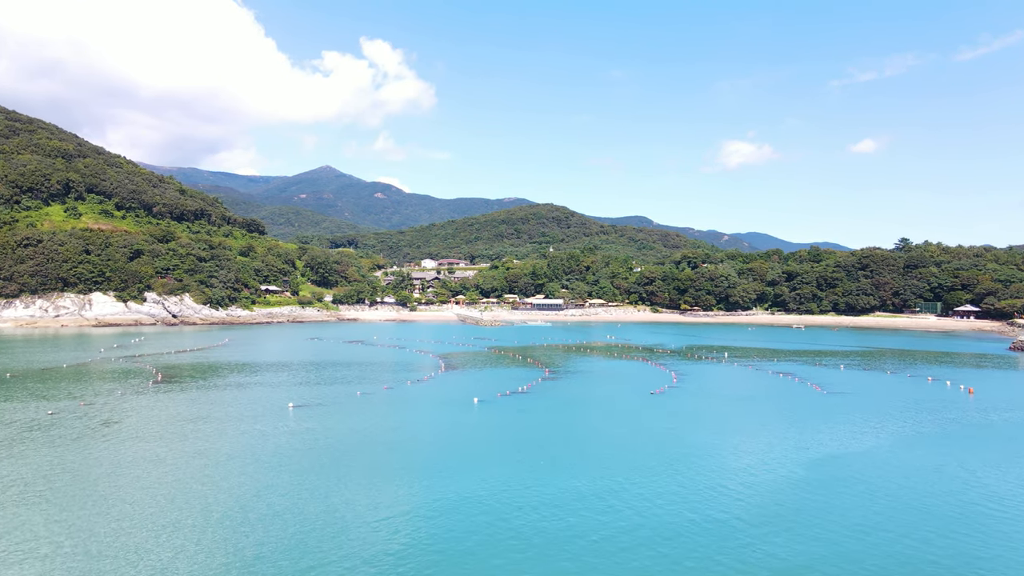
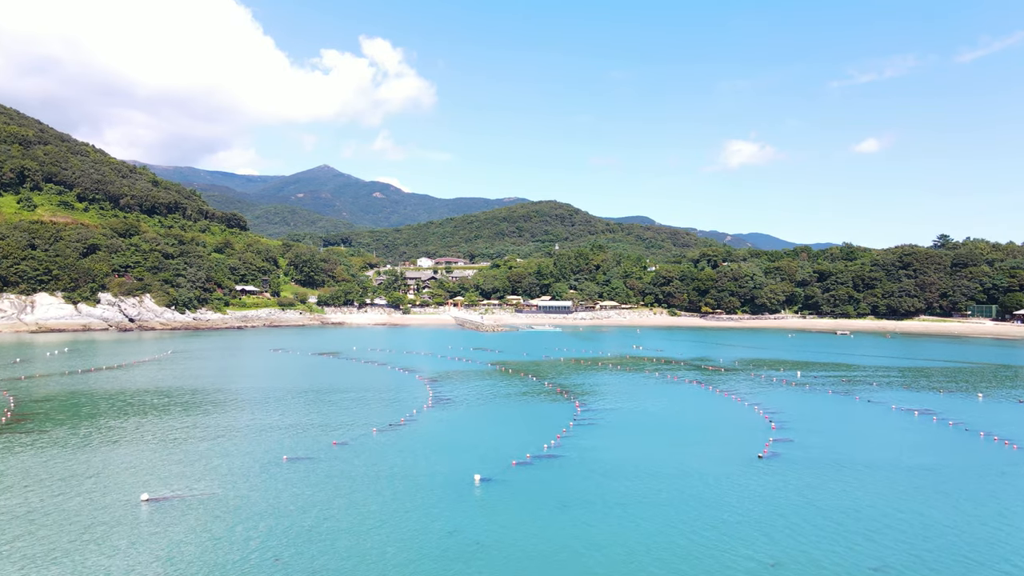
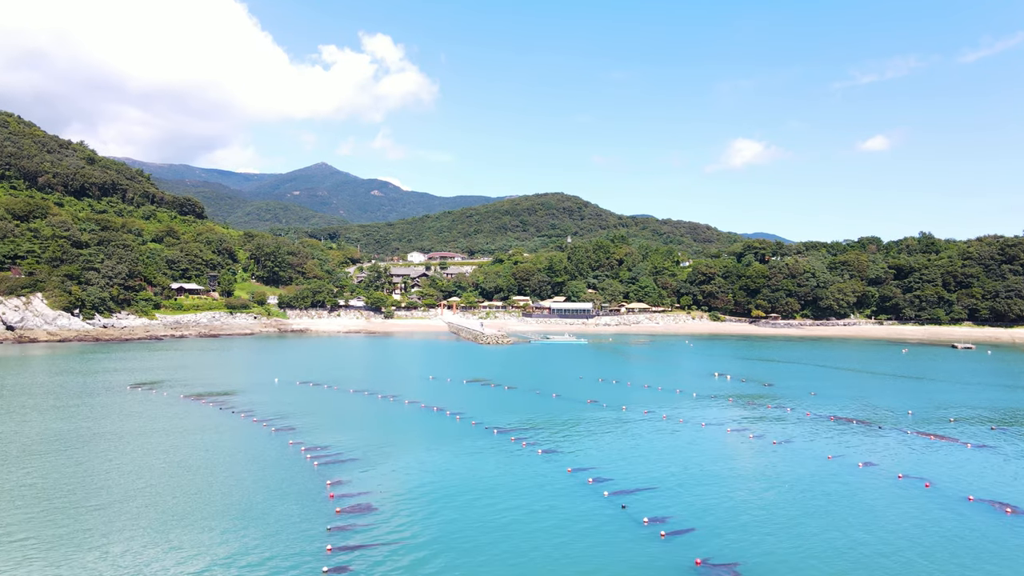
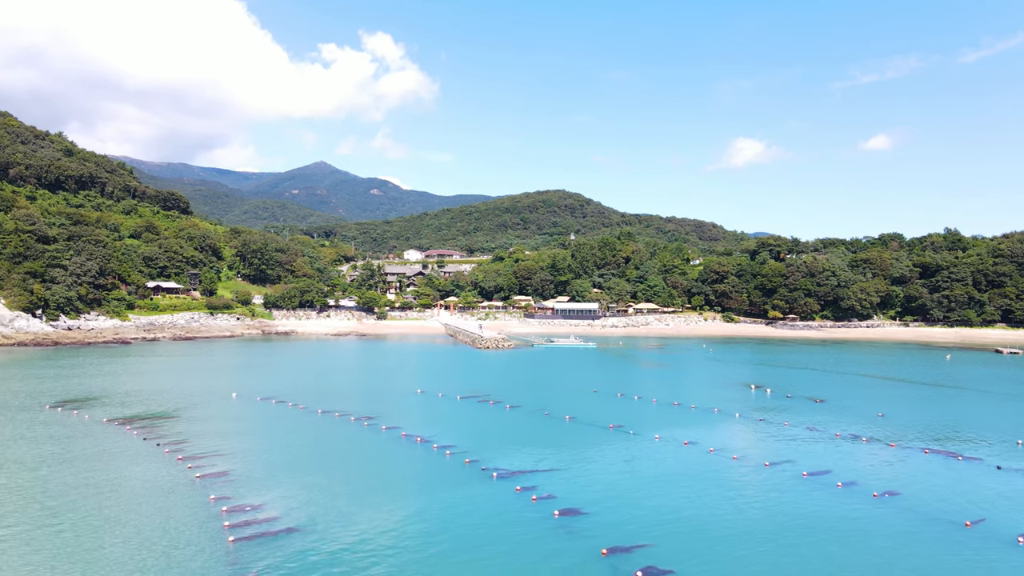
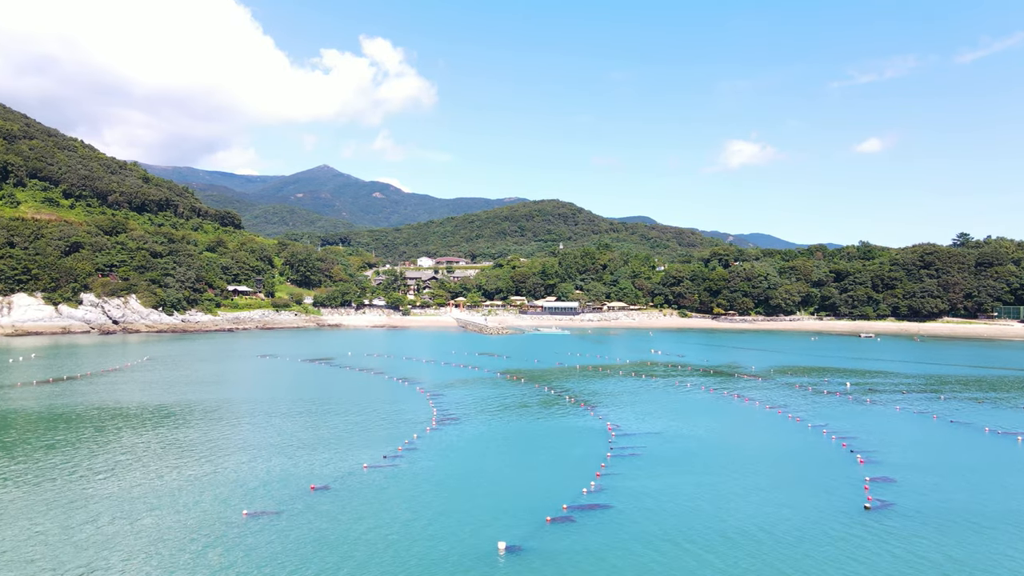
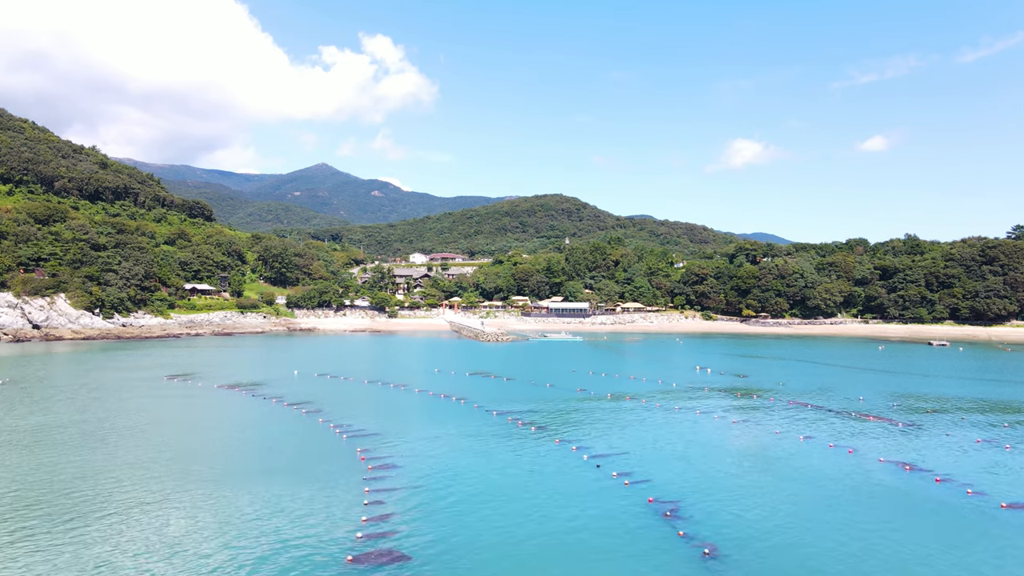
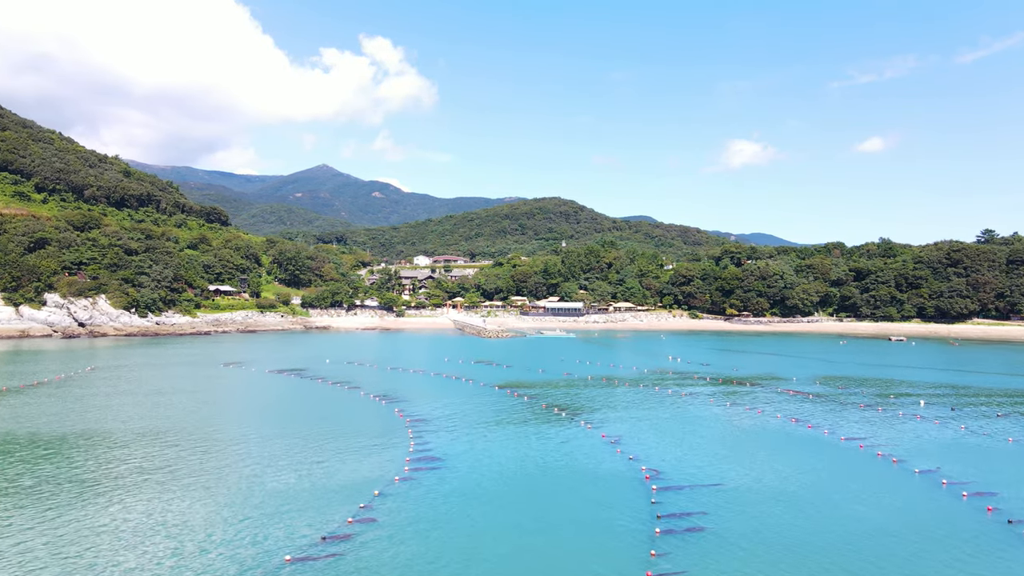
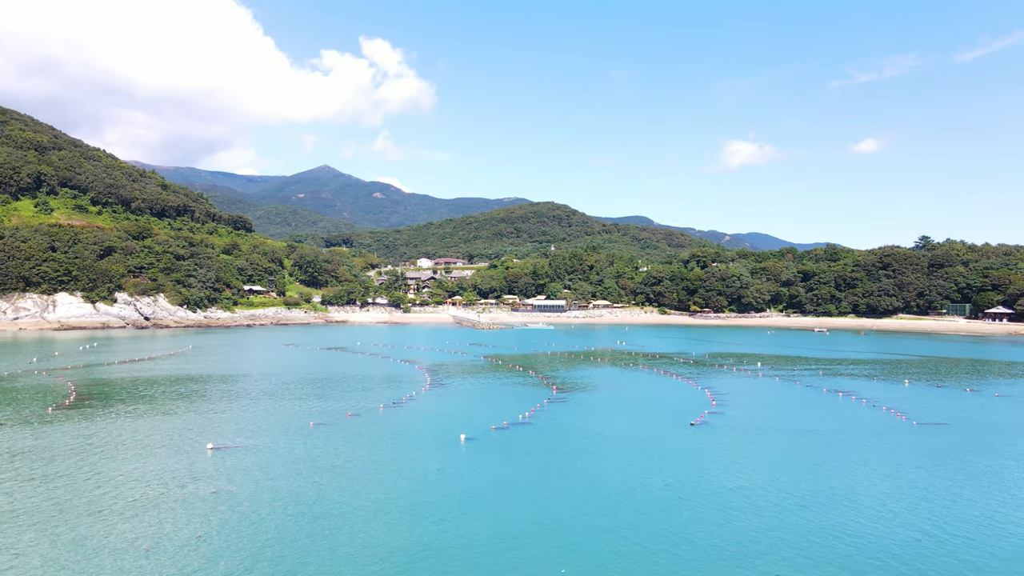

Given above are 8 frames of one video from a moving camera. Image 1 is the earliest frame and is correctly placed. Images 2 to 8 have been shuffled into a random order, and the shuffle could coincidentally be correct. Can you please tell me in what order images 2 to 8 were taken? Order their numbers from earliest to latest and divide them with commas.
8, 2, 5, 7, 6, 3, 4
